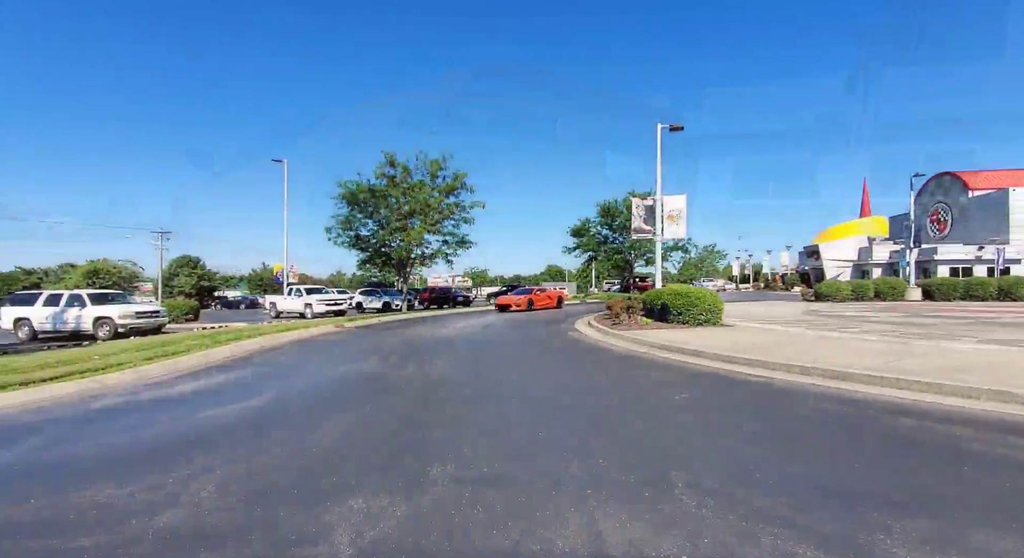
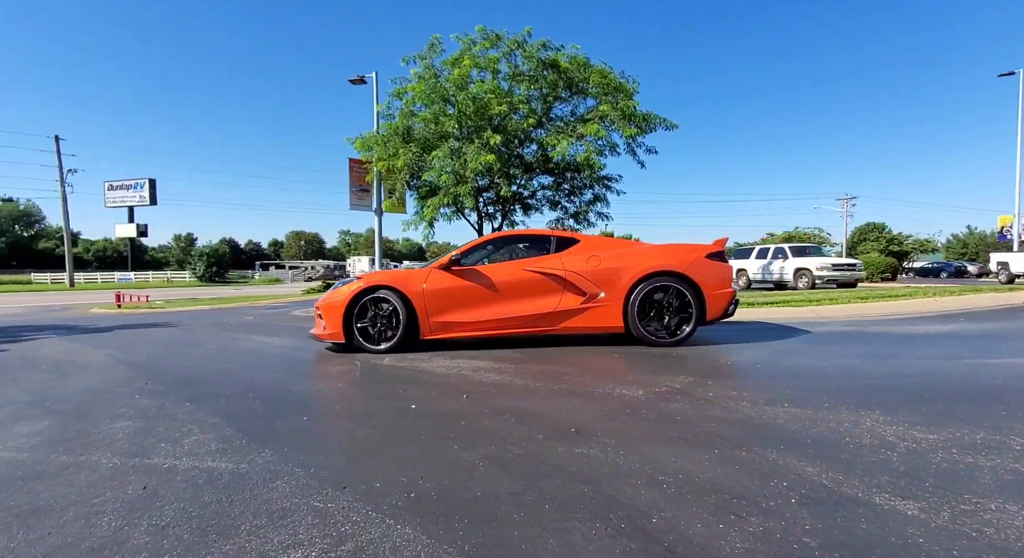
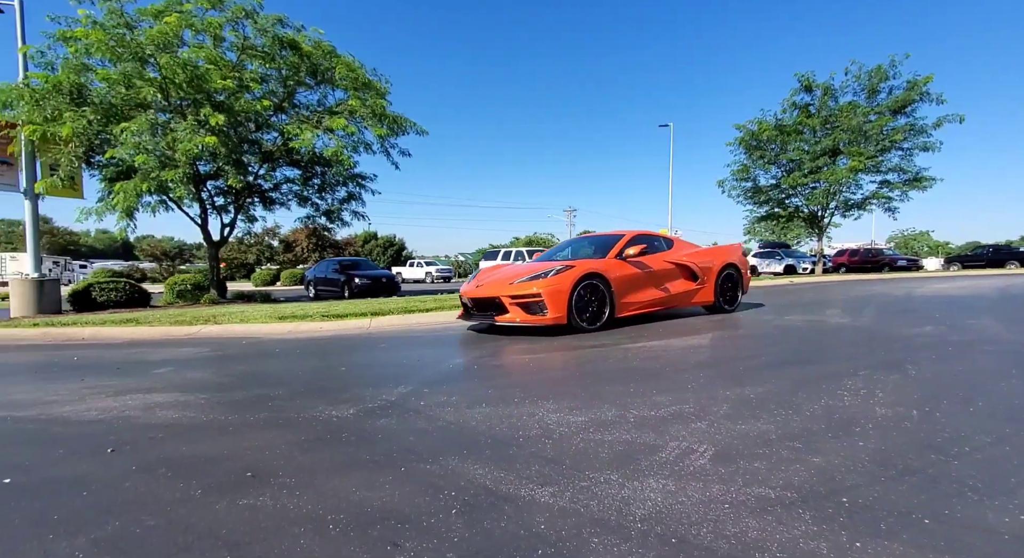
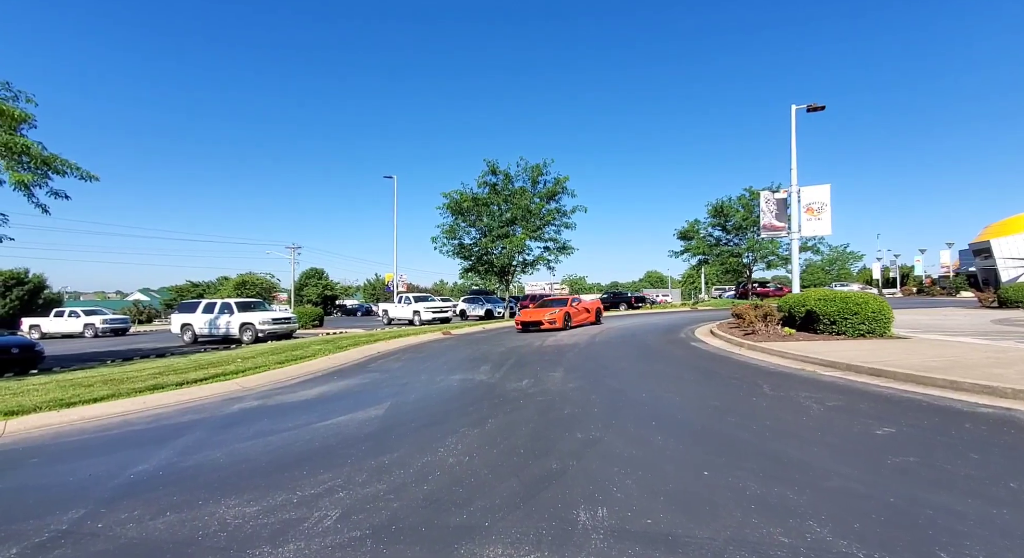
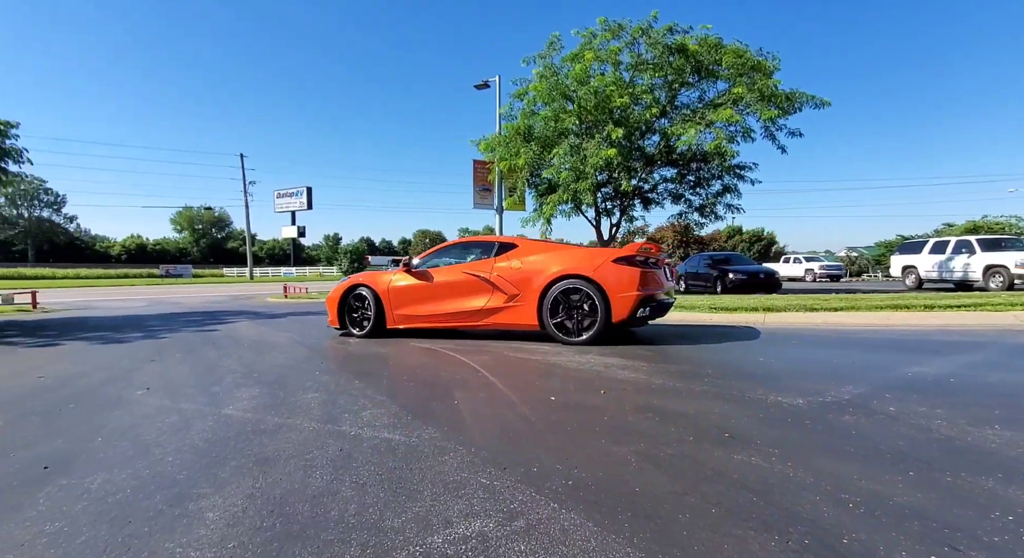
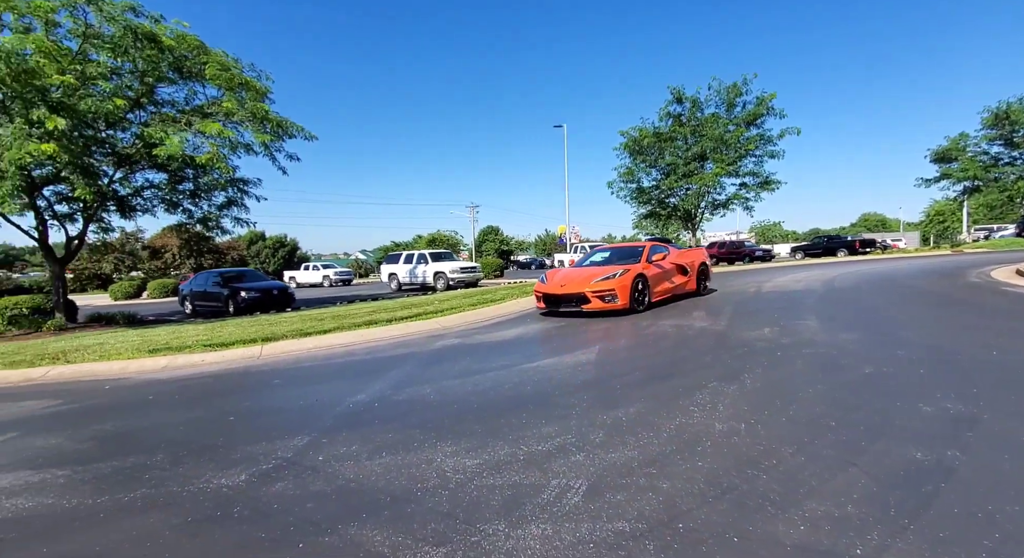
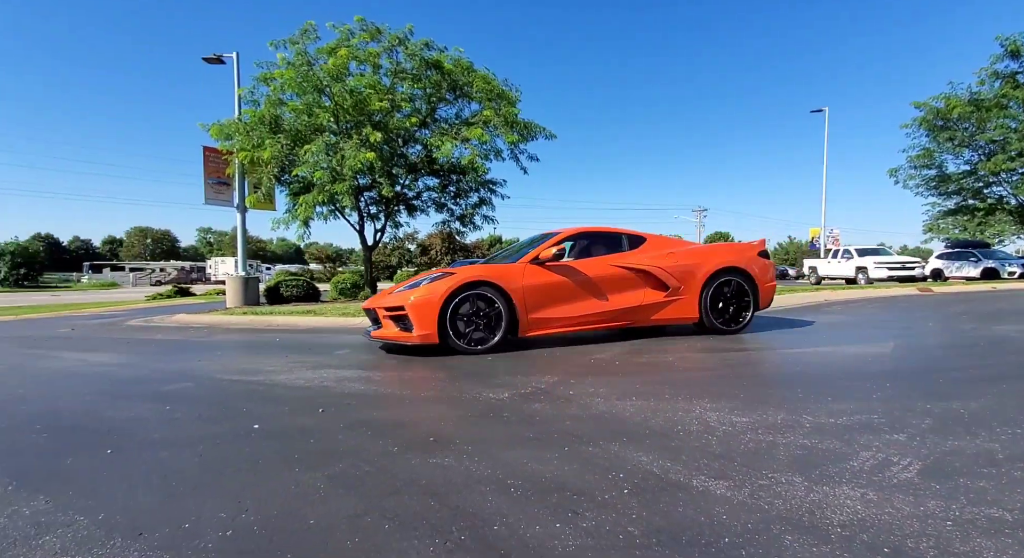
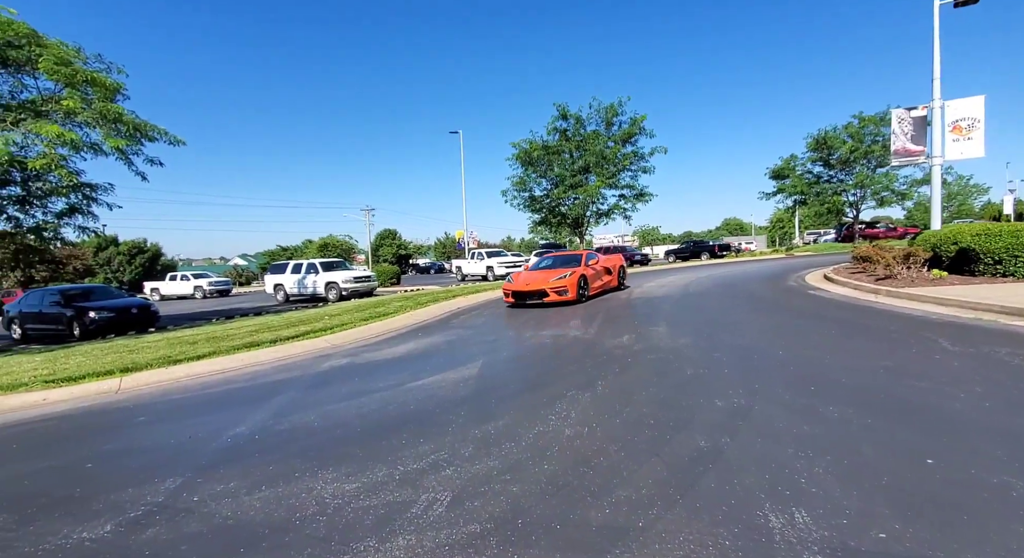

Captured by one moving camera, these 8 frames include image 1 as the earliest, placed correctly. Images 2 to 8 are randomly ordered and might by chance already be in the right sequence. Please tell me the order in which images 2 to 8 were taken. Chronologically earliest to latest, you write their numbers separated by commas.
4, 8, 6, 3, 7, 2, 5
